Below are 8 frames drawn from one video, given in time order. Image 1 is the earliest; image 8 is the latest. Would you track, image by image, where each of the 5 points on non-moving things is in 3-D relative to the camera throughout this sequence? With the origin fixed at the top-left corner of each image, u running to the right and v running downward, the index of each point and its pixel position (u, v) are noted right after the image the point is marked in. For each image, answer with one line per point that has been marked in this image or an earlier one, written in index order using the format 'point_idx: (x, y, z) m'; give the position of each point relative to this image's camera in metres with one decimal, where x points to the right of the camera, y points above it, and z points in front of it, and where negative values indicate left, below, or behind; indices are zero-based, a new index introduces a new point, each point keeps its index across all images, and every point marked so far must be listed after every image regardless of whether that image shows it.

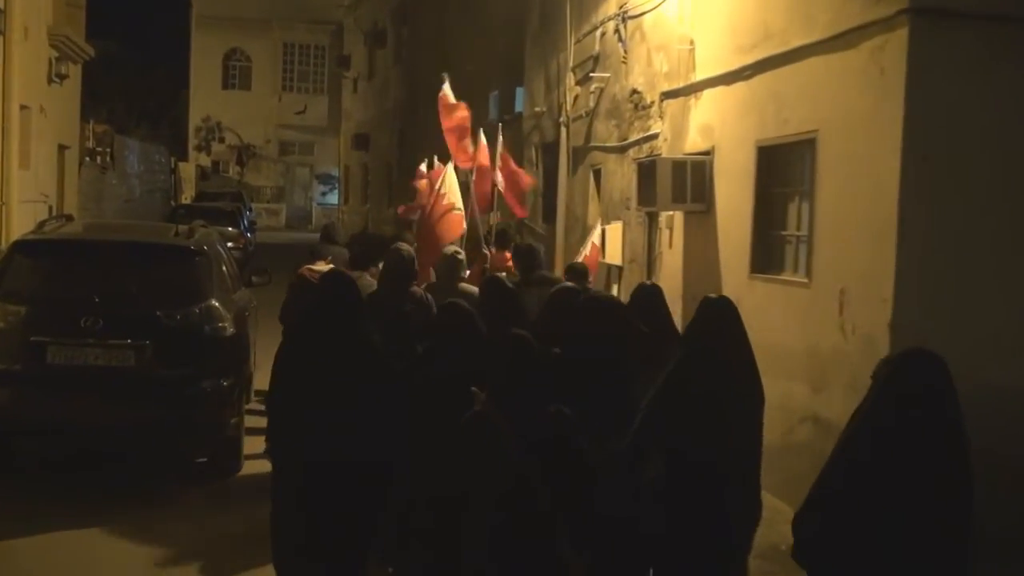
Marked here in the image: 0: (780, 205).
0: (+1.9, +0.6, +9.8) m
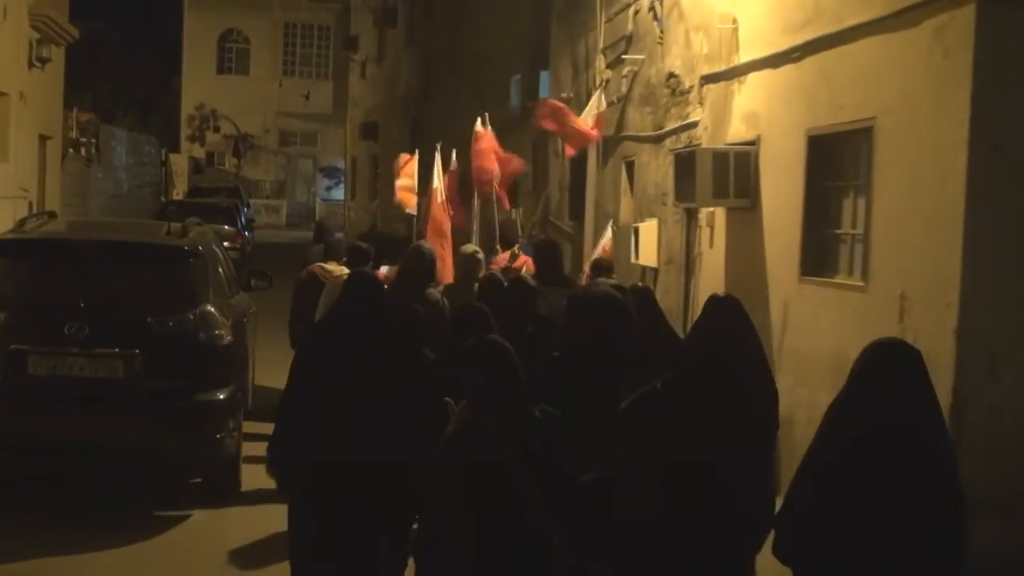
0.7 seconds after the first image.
0: (+2.1, +0.6, +8.9) m
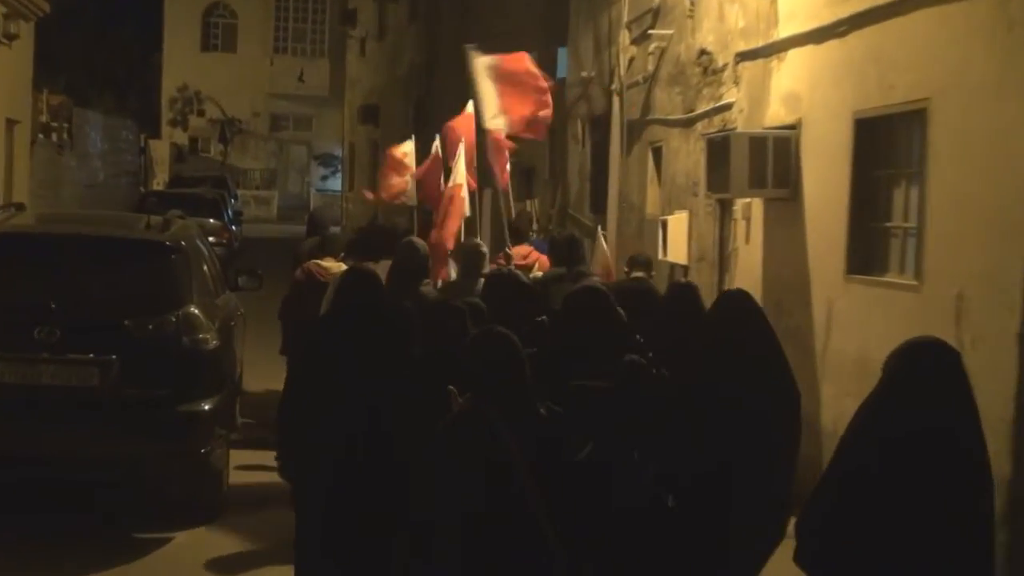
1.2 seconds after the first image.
0: (+2.2, +0.6, +8.0) m
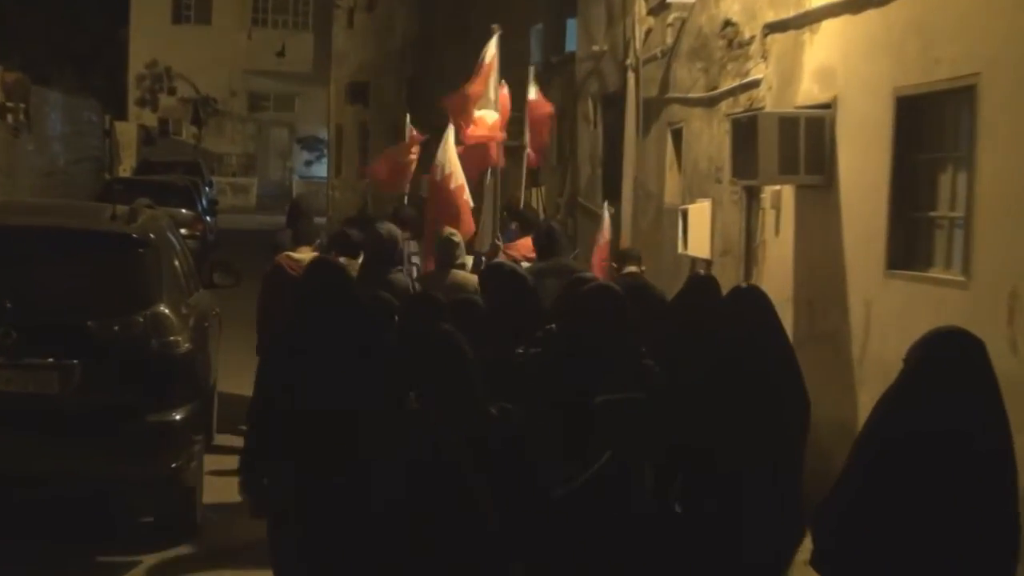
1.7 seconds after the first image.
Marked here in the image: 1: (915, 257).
0: (+2.2, +0.6, +7.2) m
1: (+2.1, +0.2, +7.3) m
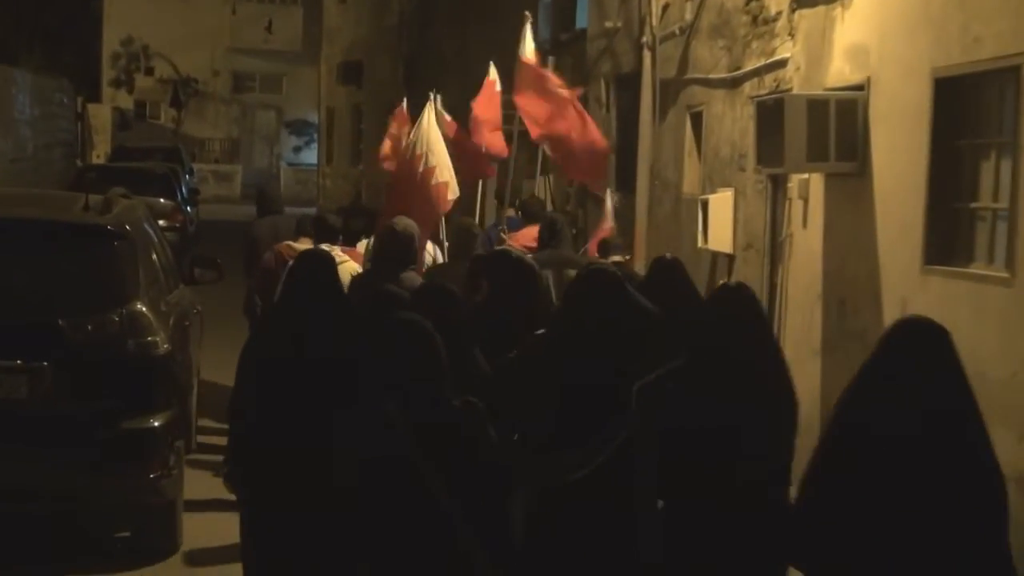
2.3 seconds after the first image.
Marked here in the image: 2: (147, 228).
0: (+2.2, +0.6, +6.6) m
1: (+2.2, +0.2, +6.7) m
2: (-1.9, +0.3, +7.1) m
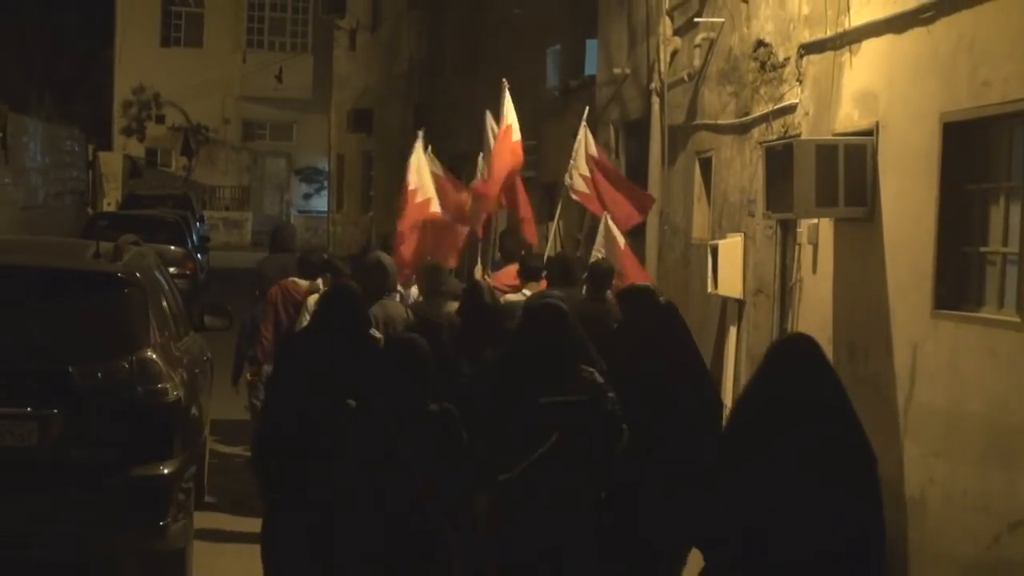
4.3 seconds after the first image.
0: (+2.3, +0.4, +6.6) m
1: (+2.2, 0.0, +6.7) m
2: (-1.8, +0.1, +7.1) m
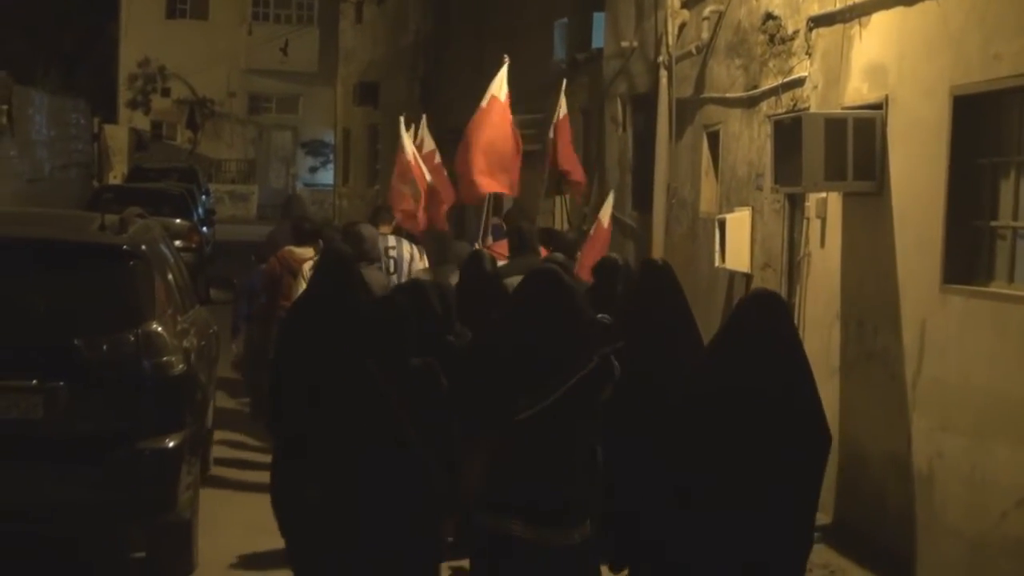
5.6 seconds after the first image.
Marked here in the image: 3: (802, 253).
0: (+2.3, +0.5, +6.6) m
1: (+2.2, +0.1, +6.6) m
2: (-1.8, +0.2, +7.1) m
3: (+1.8, +0.2, +8.4) m
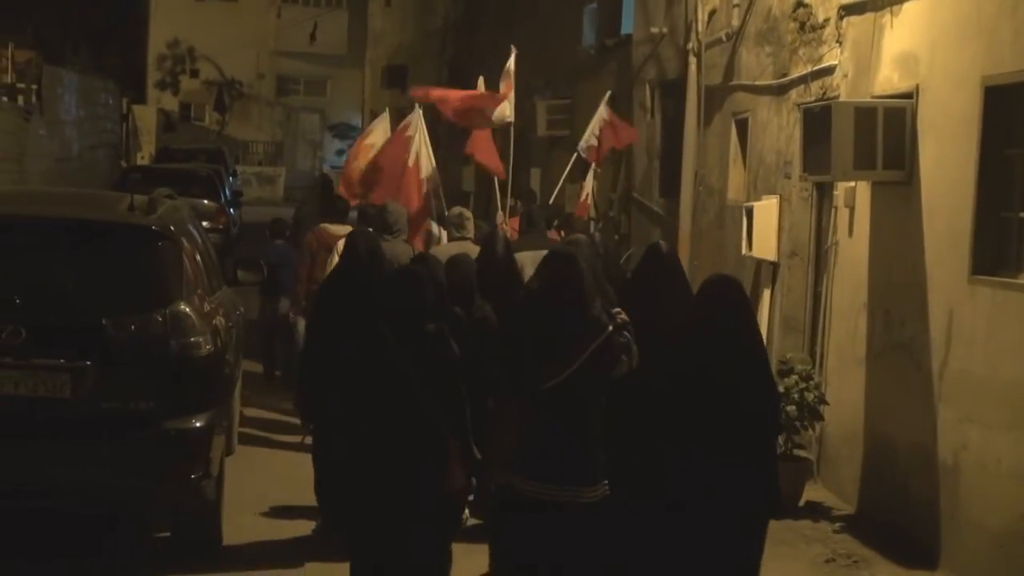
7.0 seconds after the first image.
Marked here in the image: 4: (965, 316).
0: (+2.4, +0.6, +6.5) m
1: (+2.4, +0.1, +6.6) m
2: (-1.7, +0.3, +7.1) m
3: (+1.9, +0.3, +8.4) m
4: (+2.2, -0.1, +6.7) m
